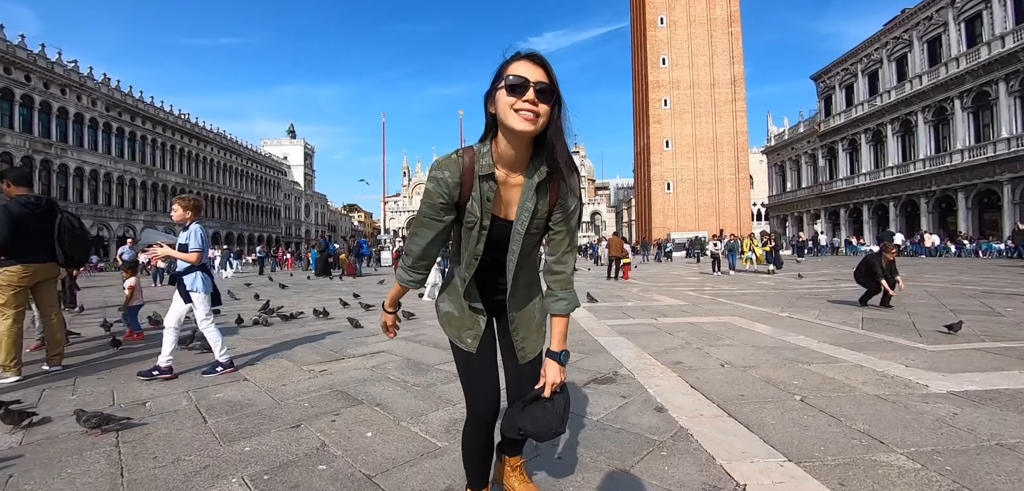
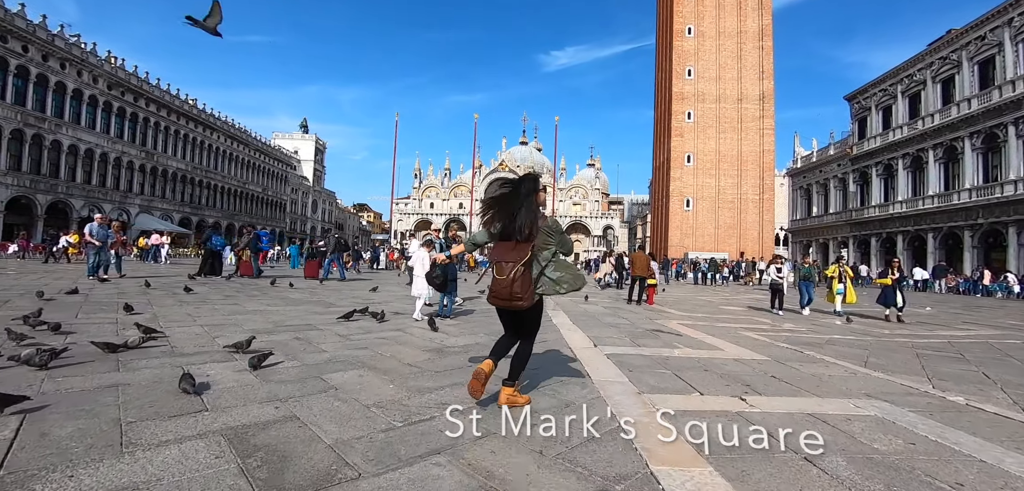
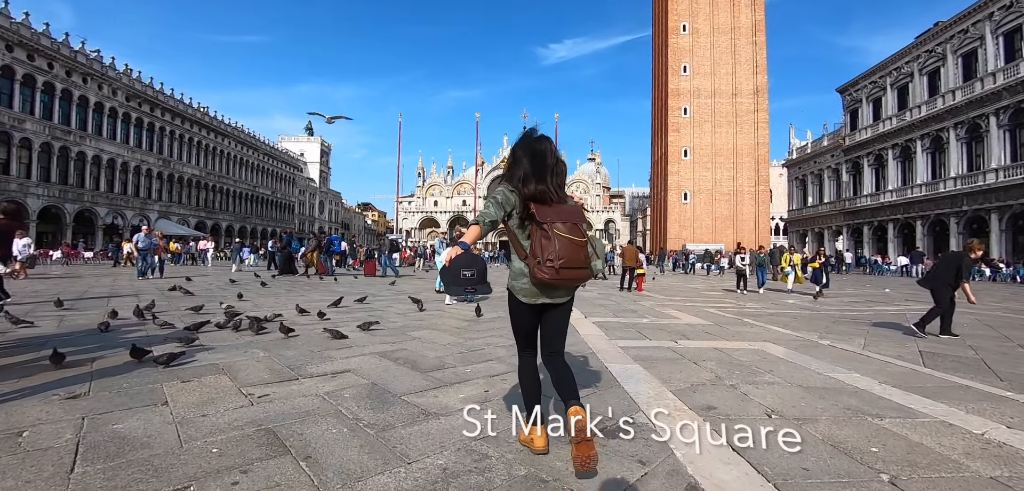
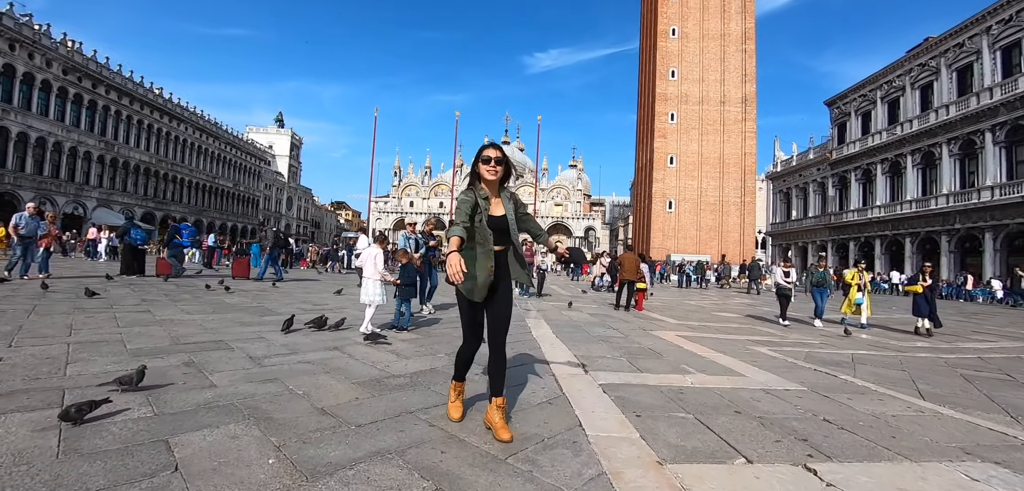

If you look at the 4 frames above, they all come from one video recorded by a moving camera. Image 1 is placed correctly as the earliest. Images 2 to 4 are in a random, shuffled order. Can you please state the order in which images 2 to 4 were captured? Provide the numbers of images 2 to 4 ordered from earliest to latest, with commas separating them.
3, 2, 4
